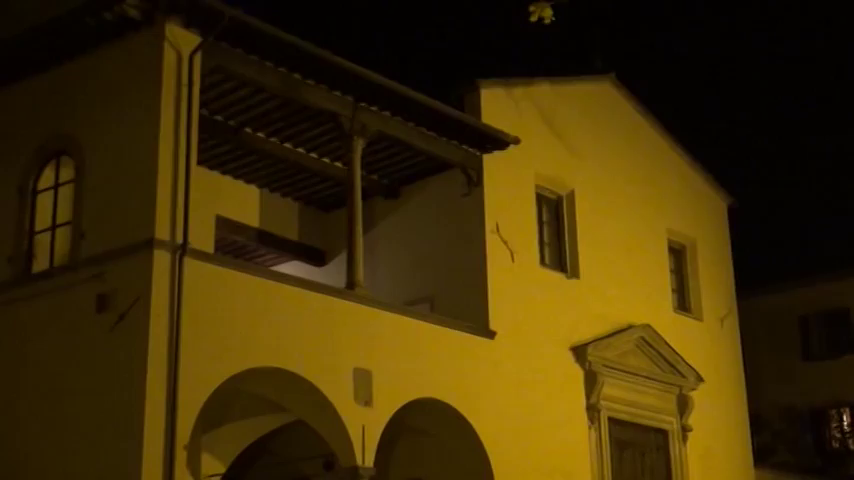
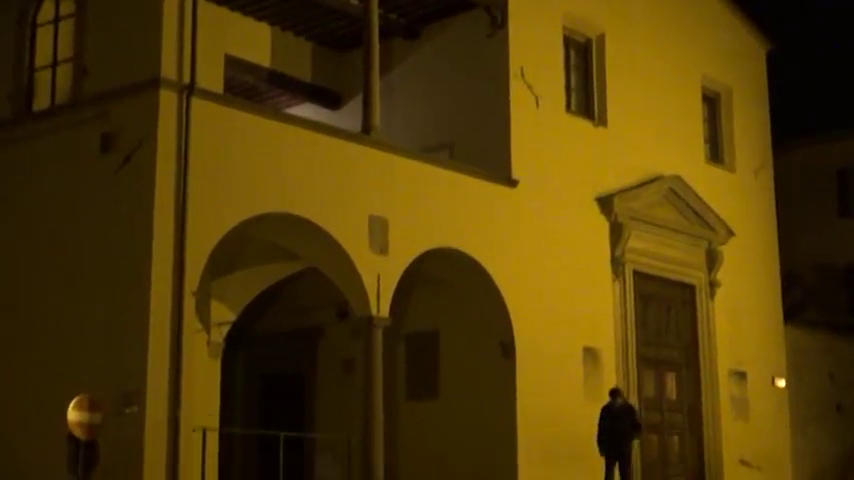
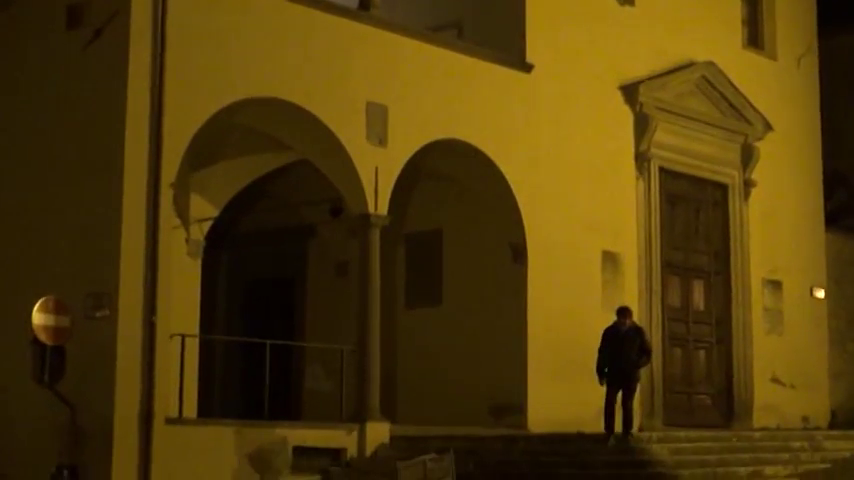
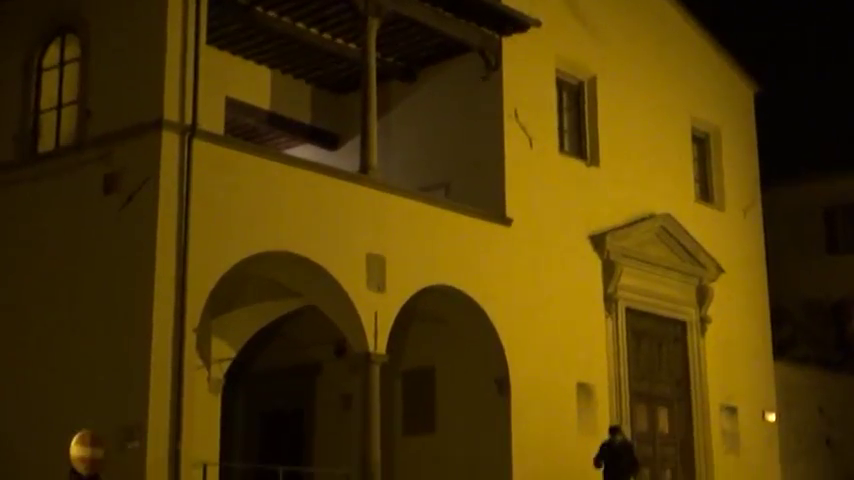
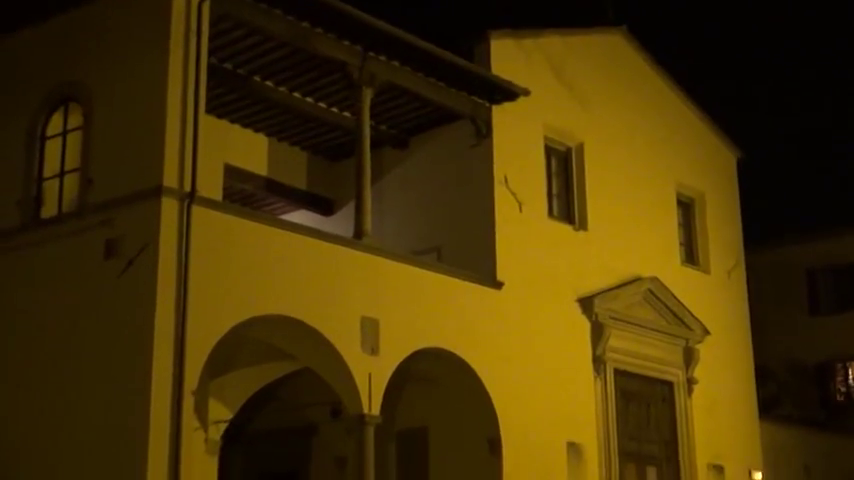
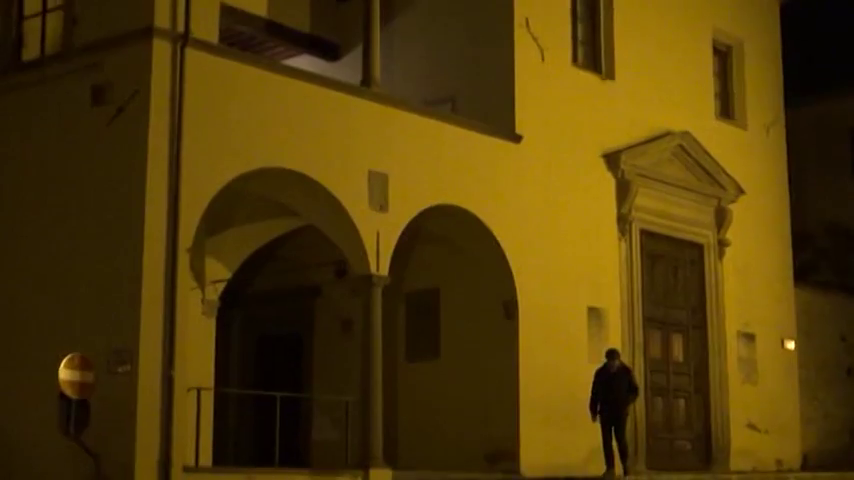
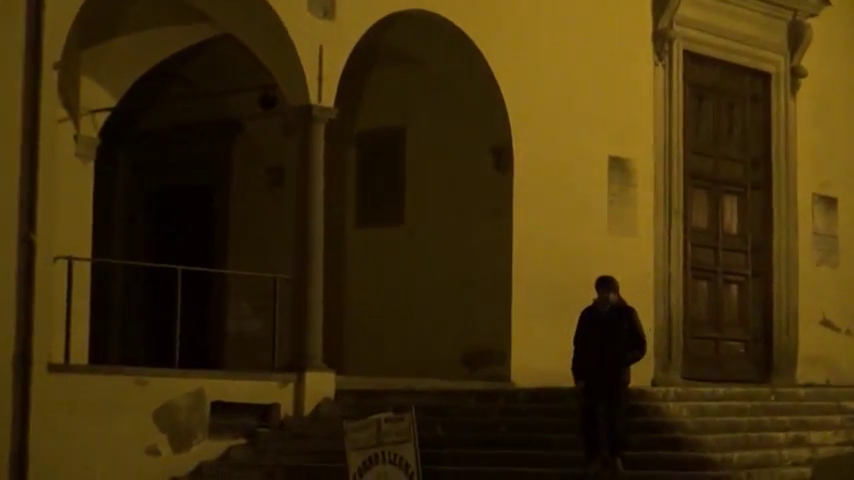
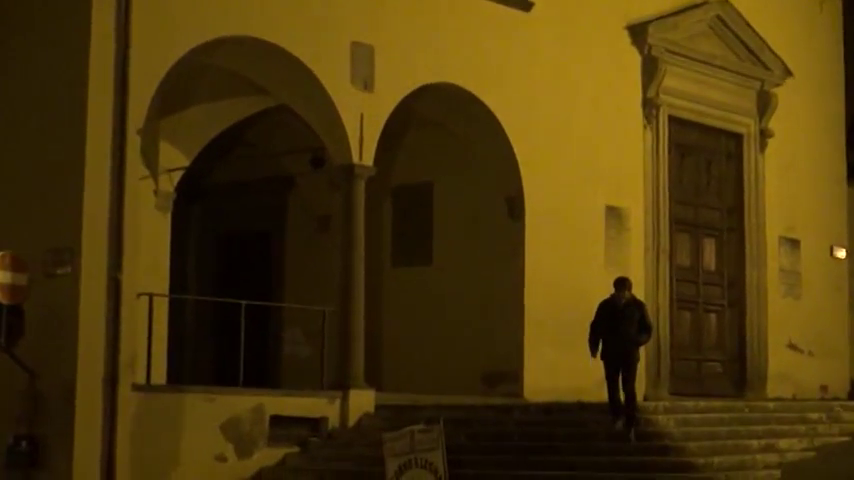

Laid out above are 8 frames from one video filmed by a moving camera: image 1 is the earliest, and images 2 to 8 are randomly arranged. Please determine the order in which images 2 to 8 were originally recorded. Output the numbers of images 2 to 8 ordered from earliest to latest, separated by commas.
5, 4, 2, 6, 3, 8, 7
